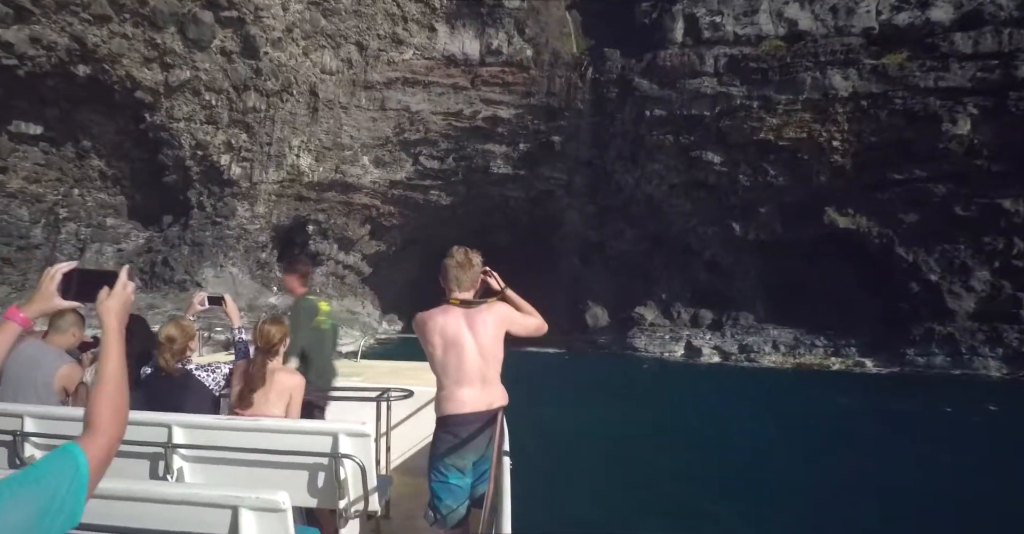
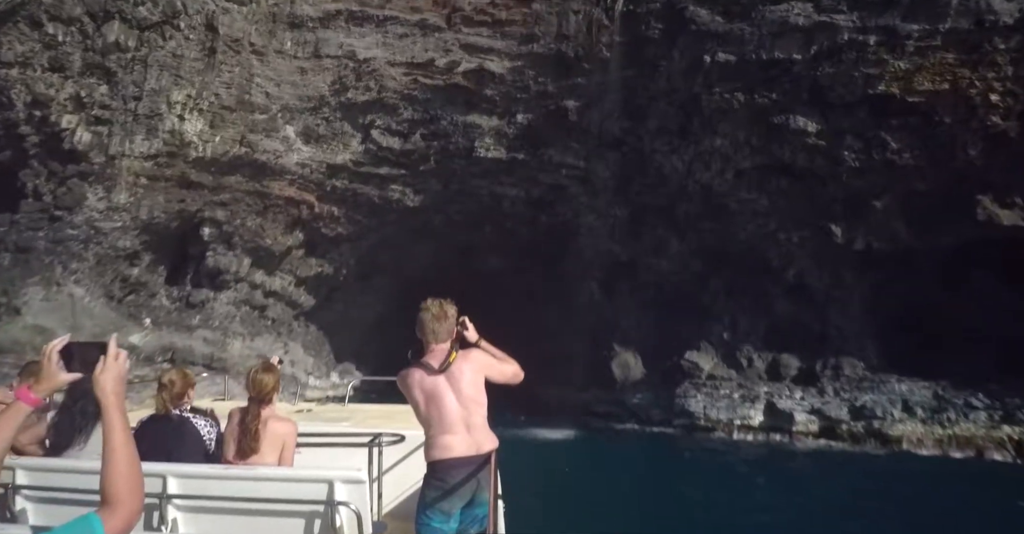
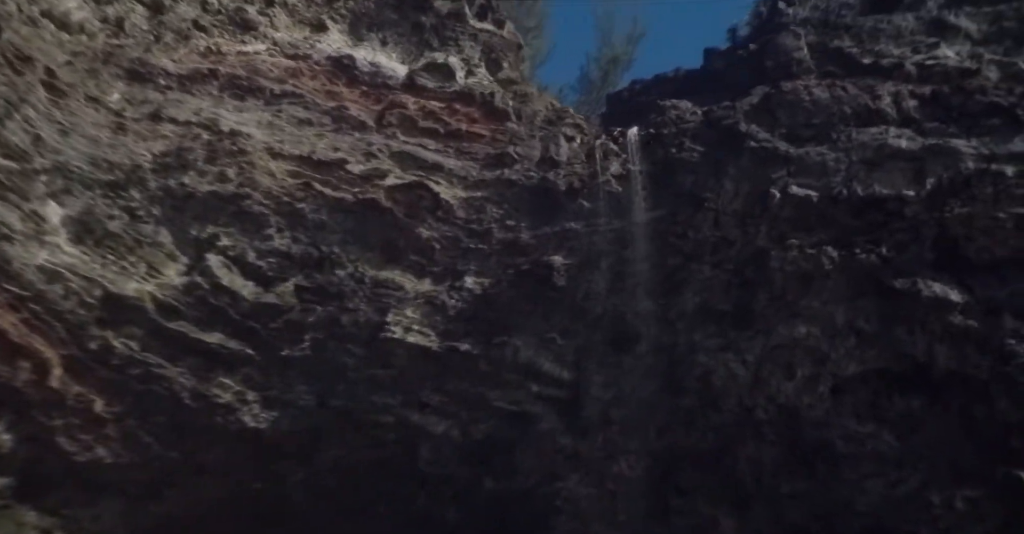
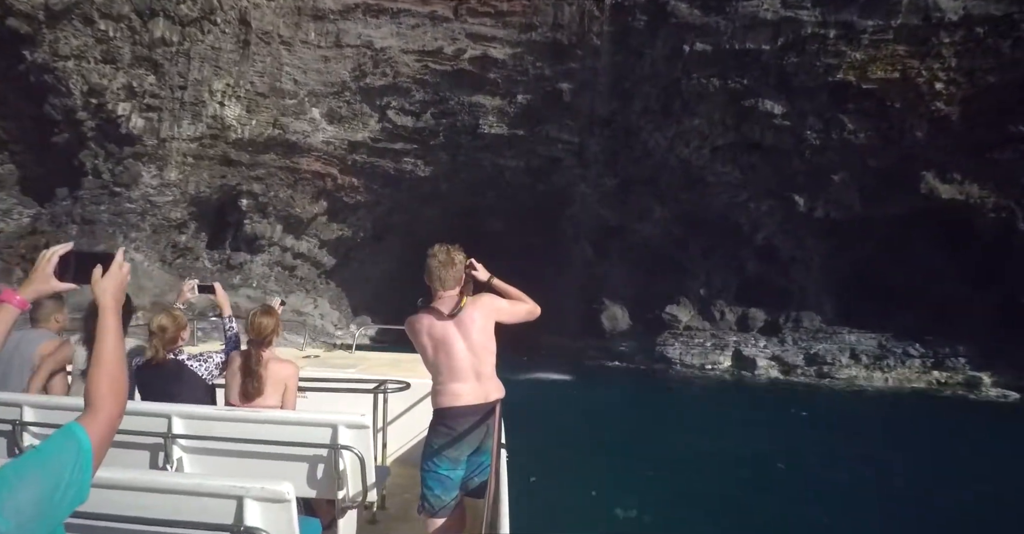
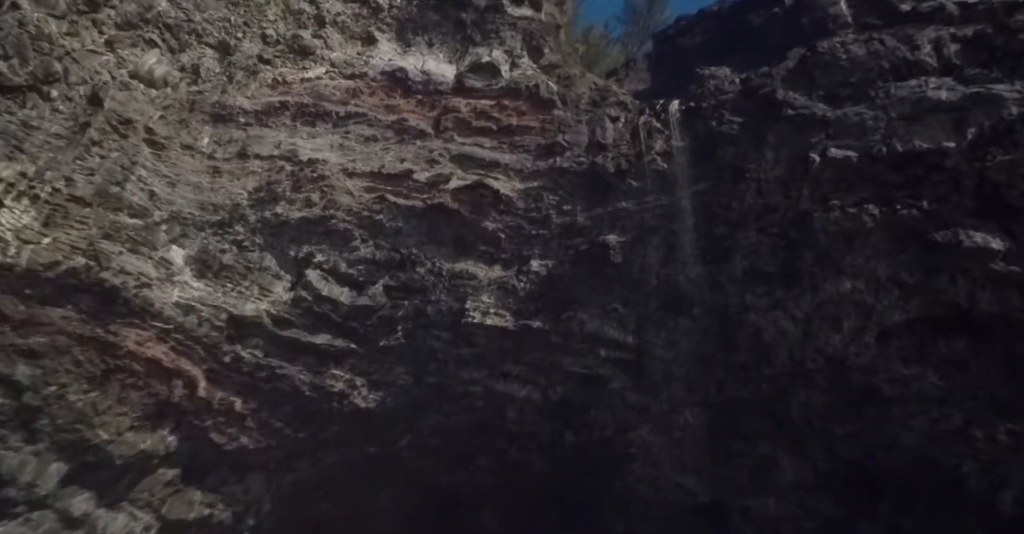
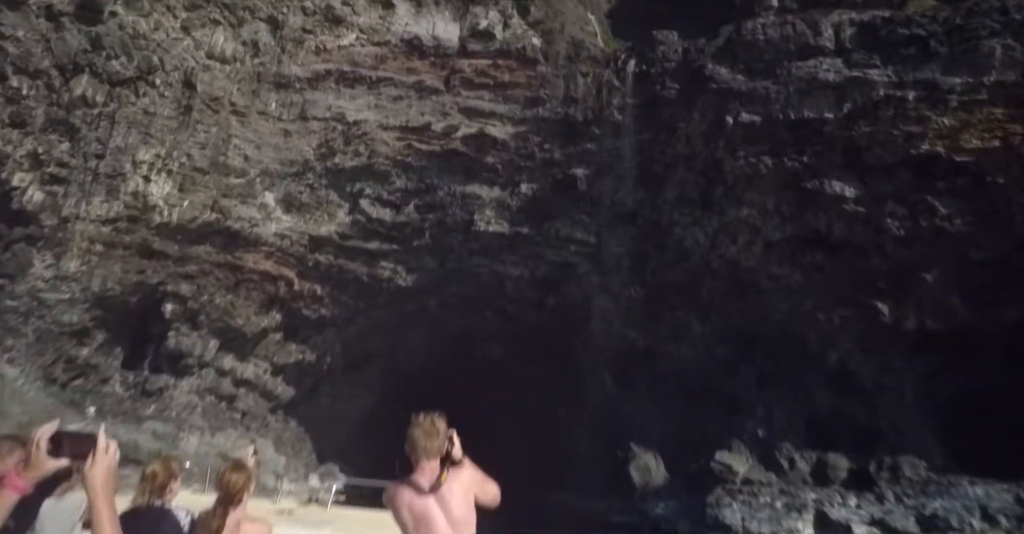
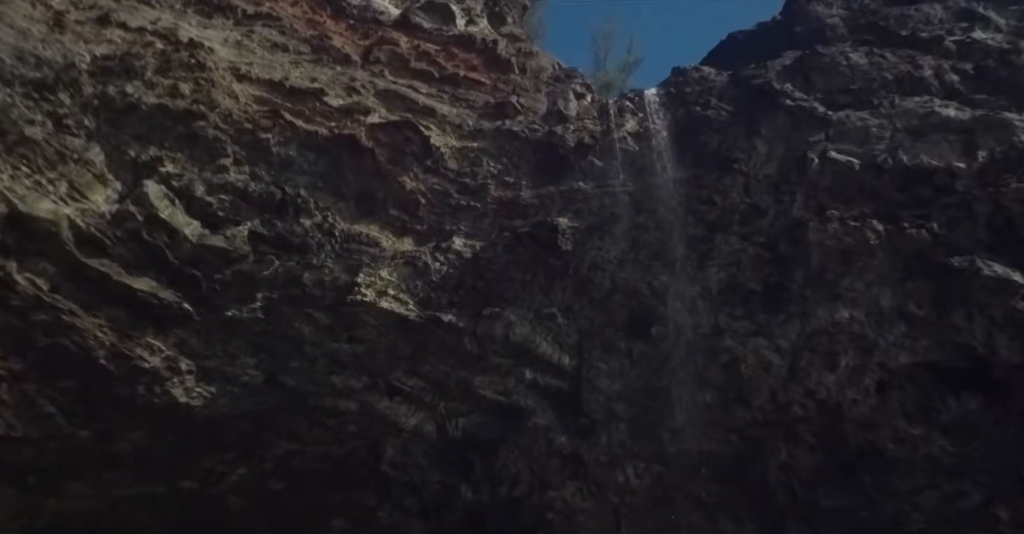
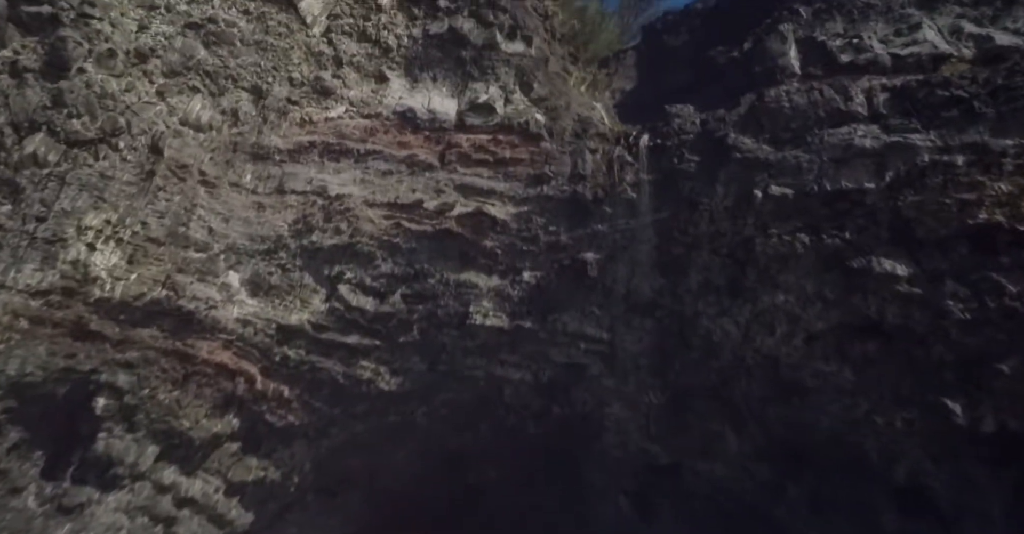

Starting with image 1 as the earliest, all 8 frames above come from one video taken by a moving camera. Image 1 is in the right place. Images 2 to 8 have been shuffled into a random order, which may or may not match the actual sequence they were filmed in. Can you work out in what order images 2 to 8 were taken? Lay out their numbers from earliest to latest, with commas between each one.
4, 2, 6, 8, 5, 3, 7
